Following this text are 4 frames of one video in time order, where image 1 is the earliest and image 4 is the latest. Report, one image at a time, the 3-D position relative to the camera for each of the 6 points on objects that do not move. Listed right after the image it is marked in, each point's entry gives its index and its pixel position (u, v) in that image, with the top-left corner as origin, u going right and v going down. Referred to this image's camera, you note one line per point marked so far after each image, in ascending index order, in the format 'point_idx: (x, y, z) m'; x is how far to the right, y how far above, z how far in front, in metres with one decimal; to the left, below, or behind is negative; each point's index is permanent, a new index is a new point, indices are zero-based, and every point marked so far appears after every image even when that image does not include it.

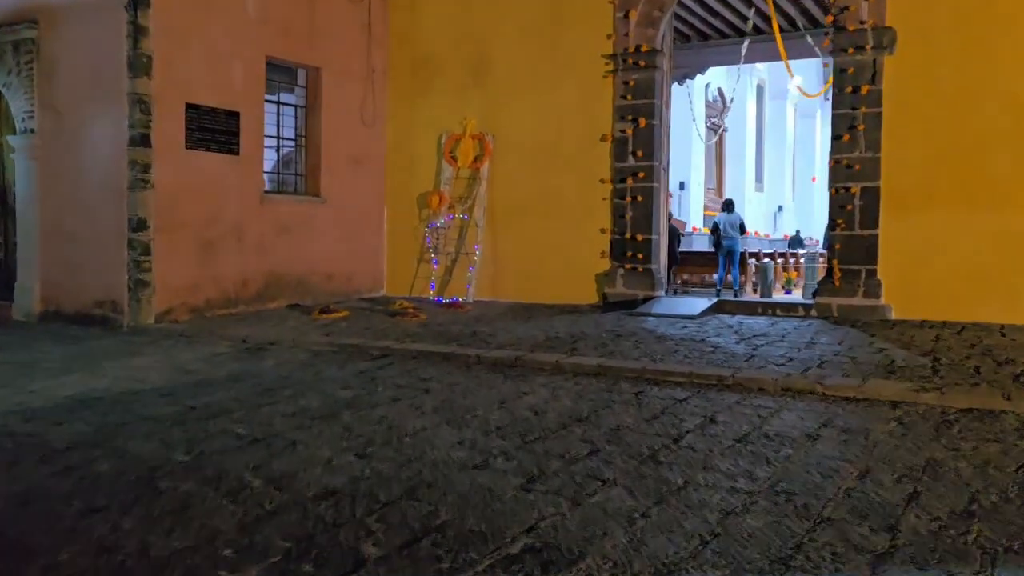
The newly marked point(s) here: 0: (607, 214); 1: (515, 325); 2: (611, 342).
0: (+0.8, +0.7, +7.9) m
1: (0.0, -0.3, +6.4) m
2: (+0.6, -0.3, +5.6) m
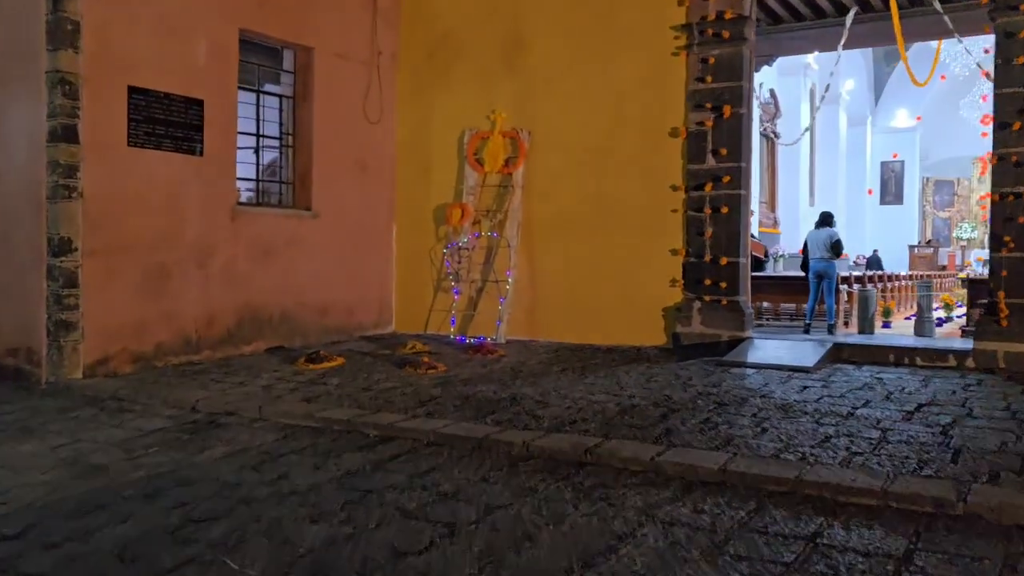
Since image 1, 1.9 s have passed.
0: (+1.1, +0.4, +6.1) m
1: (+0.3, -0.5, +4.6) m
2: (+0.9, -0.6, +3.8) m
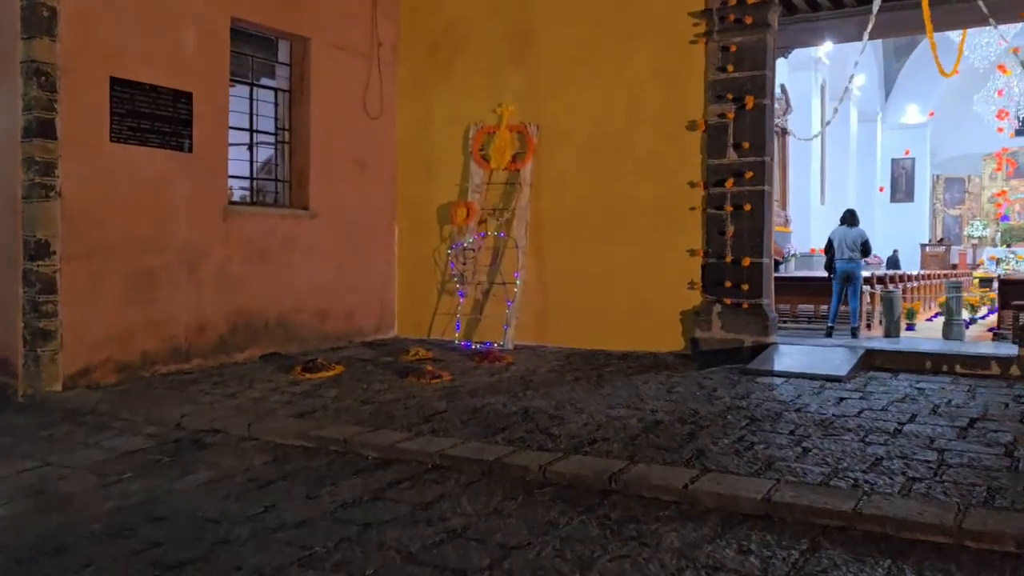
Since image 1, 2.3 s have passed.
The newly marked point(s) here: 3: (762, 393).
0: (+1.2, +0.4, +5.8) m
1: (+0.4, -0.5, +4.3) m
2: (+0.9, -0.6, +3.5) m
3: (+1.2, -0.5, +4.3) m
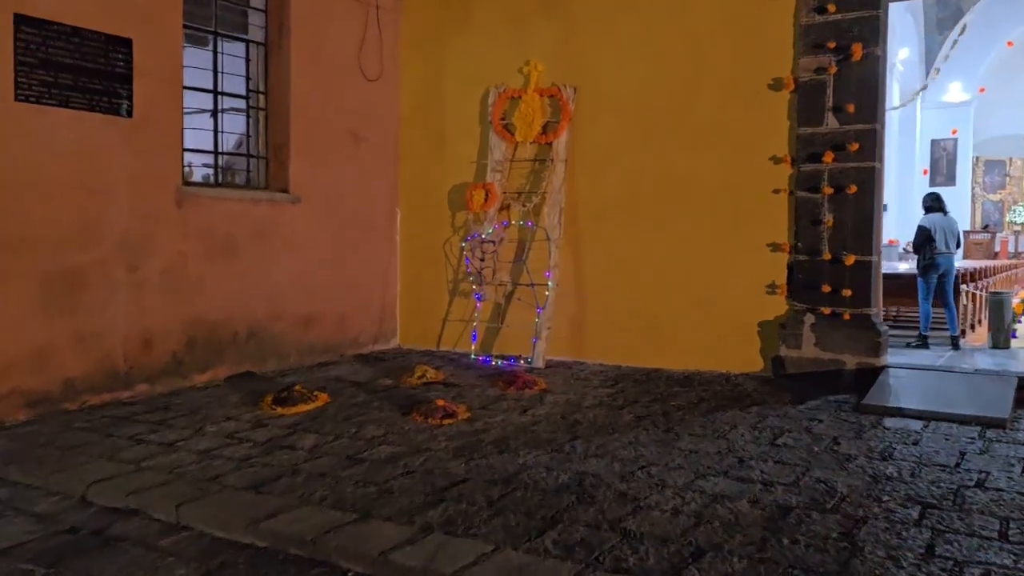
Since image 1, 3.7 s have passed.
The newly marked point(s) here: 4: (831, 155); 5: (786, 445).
0: (+1.4, +0.4, +4.5) m
1: (+0.5, -0.6, +3.1) m
2: (+1.1, -0.6, +2.2) m
3: (+1.4, -0.6, +3.1) m
4: (+1.5, +0.6, +4.3) m
5: (+1.0, -0.6, +3.2) m
